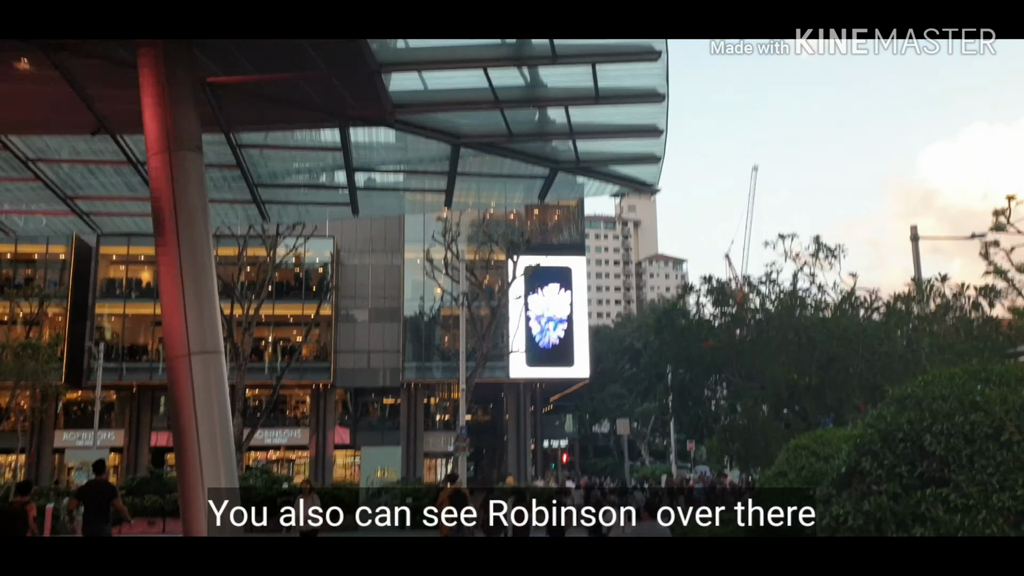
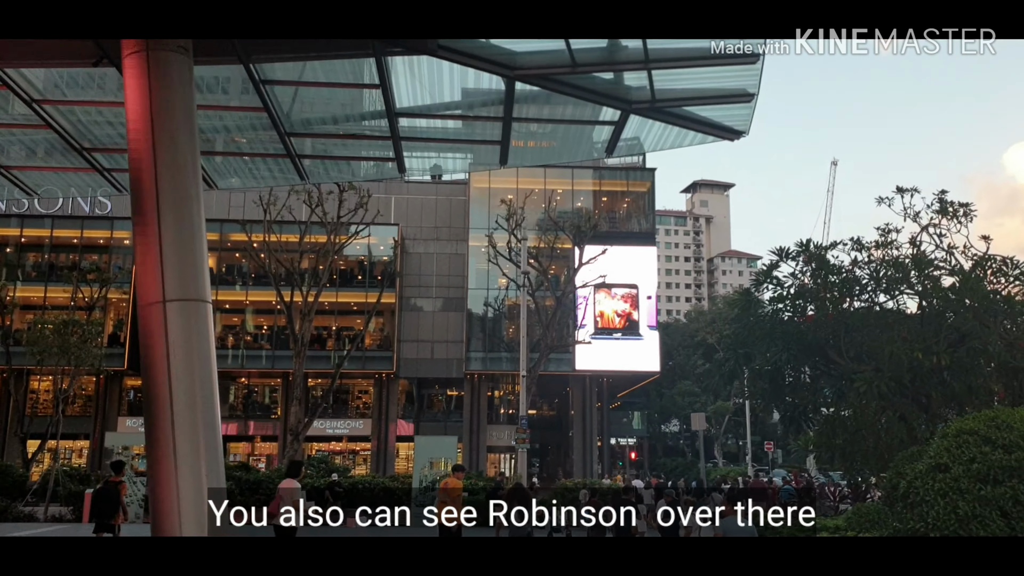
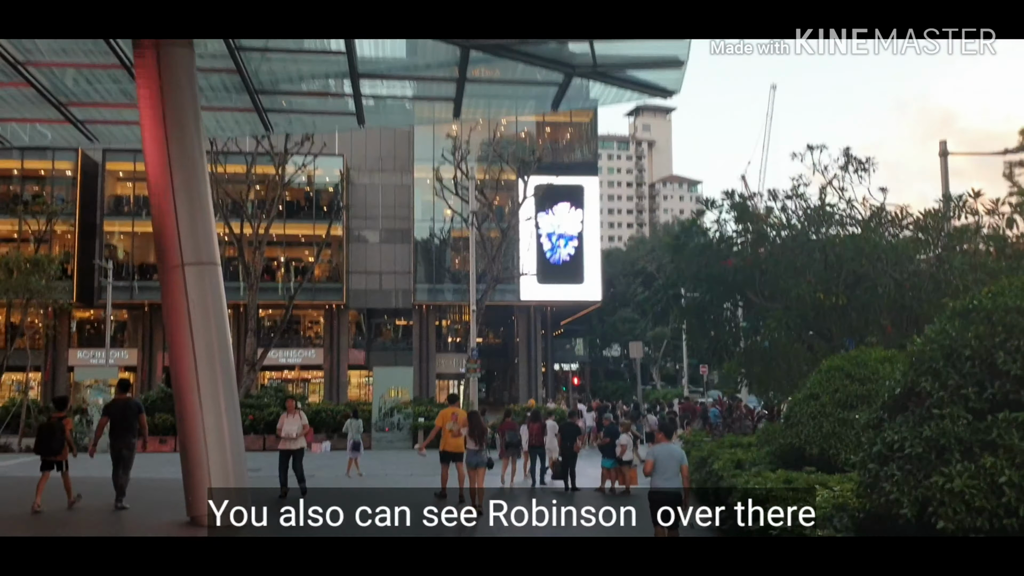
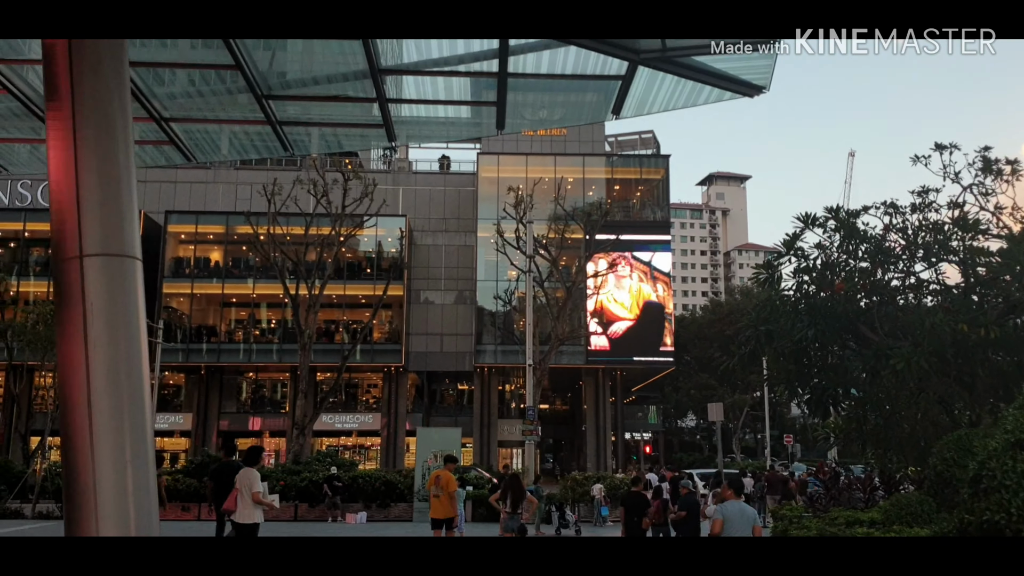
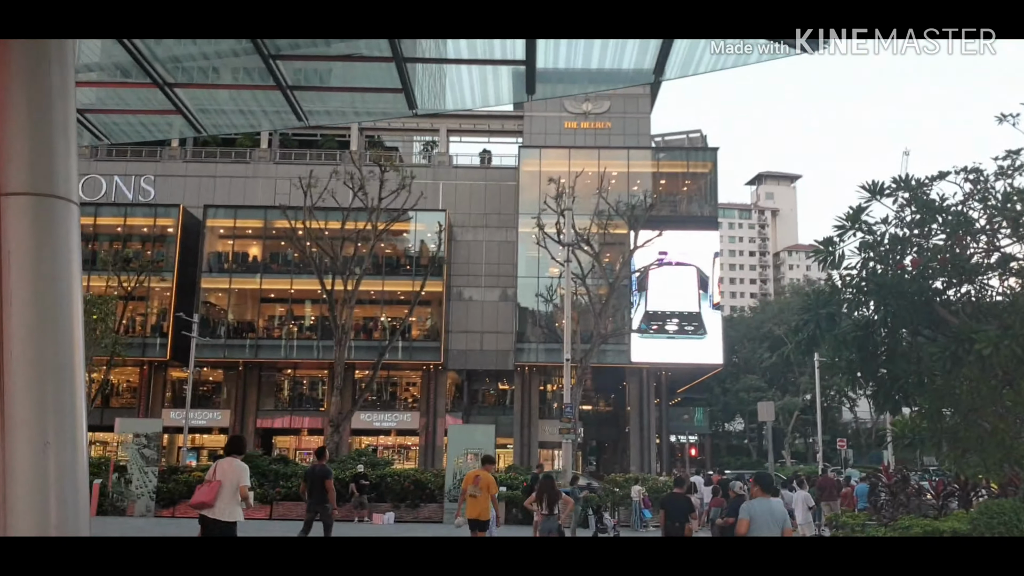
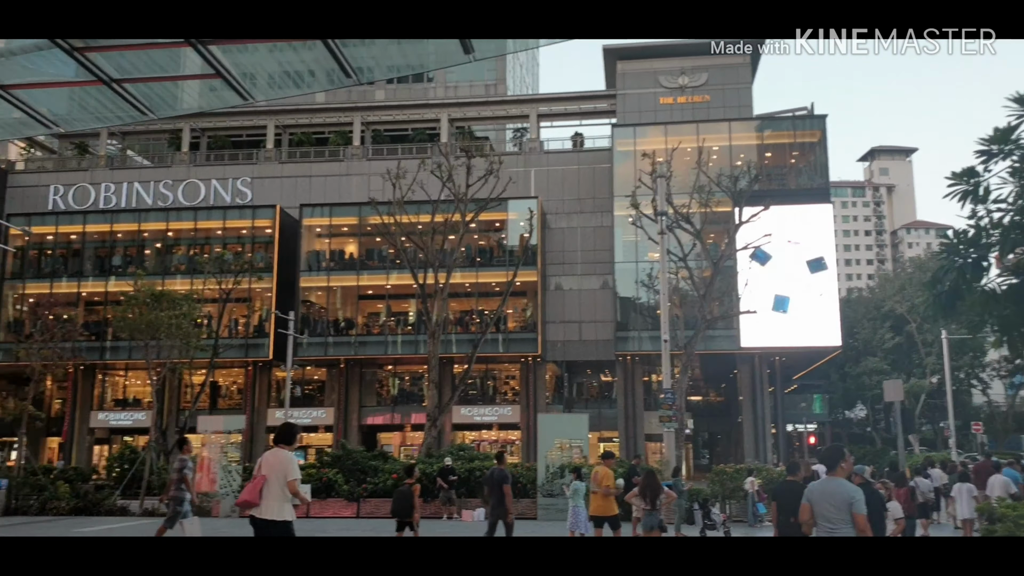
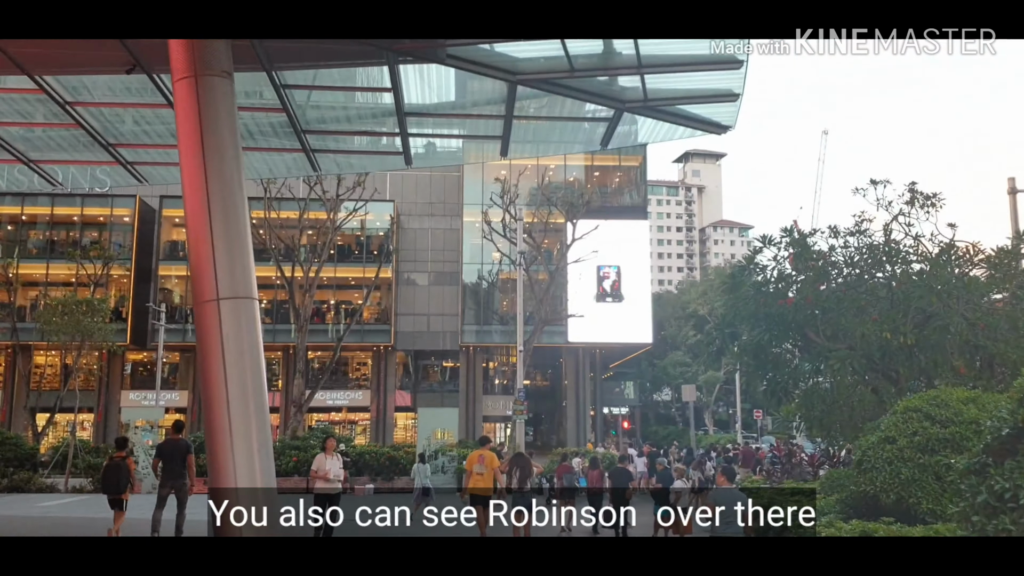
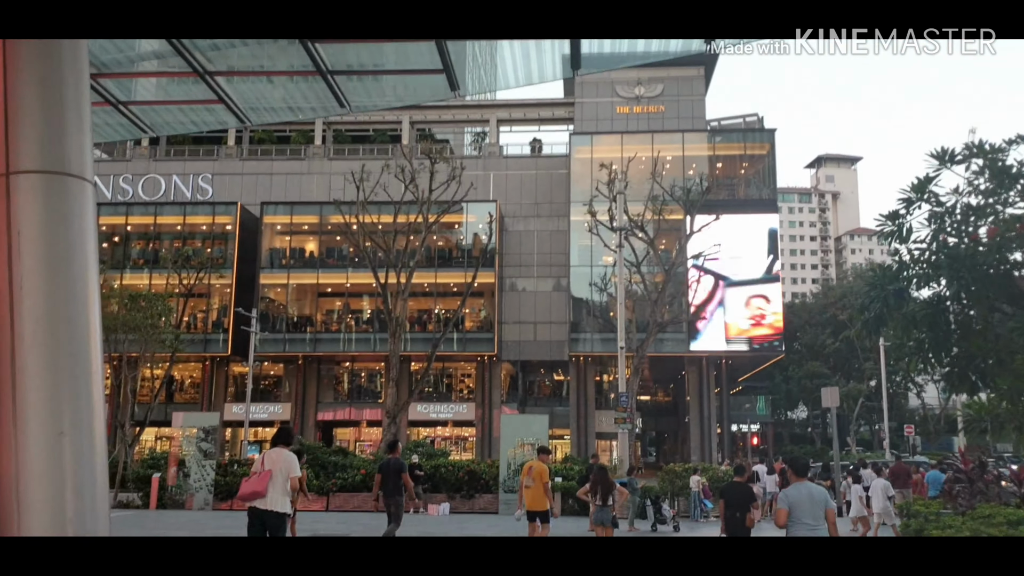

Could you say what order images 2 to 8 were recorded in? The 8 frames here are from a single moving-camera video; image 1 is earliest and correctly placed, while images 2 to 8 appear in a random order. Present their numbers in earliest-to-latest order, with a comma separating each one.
3, 7, 2, 4, 5, 8, 6
